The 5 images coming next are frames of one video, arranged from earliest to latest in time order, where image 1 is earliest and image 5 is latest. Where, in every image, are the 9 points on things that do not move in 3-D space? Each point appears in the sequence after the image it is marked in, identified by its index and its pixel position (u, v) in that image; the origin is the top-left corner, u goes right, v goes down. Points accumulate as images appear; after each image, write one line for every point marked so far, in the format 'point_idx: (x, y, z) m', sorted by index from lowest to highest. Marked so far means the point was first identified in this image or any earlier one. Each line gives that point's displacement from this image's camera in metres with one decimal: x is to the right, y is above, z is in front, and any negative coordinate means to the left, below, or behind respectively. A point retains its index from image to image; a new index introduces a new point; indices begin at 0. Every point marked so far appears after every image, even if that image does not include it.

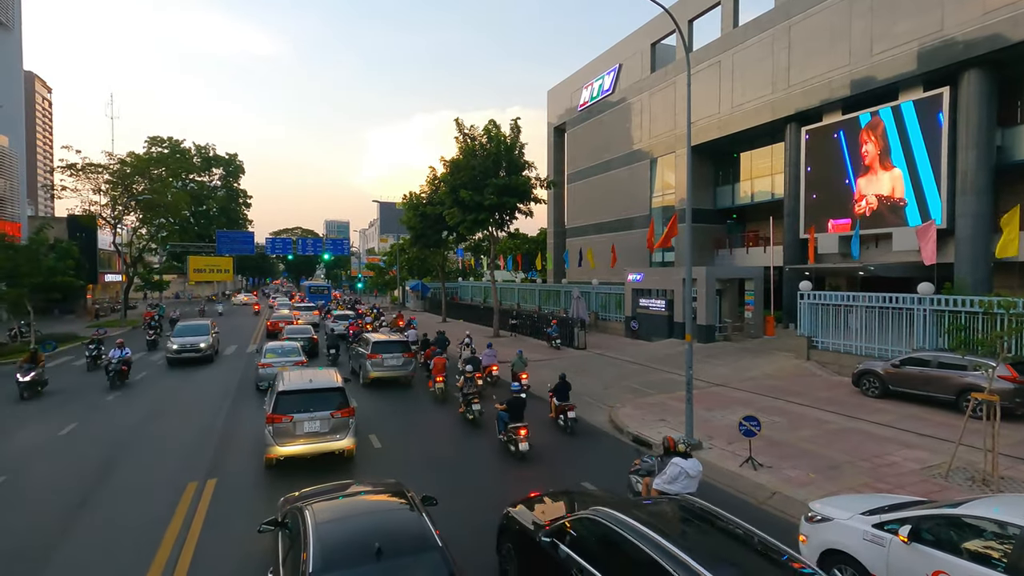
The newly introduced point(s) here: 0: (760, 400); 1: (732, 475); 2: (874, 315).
0: (+6.8, -3.1, +14.6) m
1: (+4.0, -3.4, +9.6) m
2: (+11.3, -0.9, +16.9) m
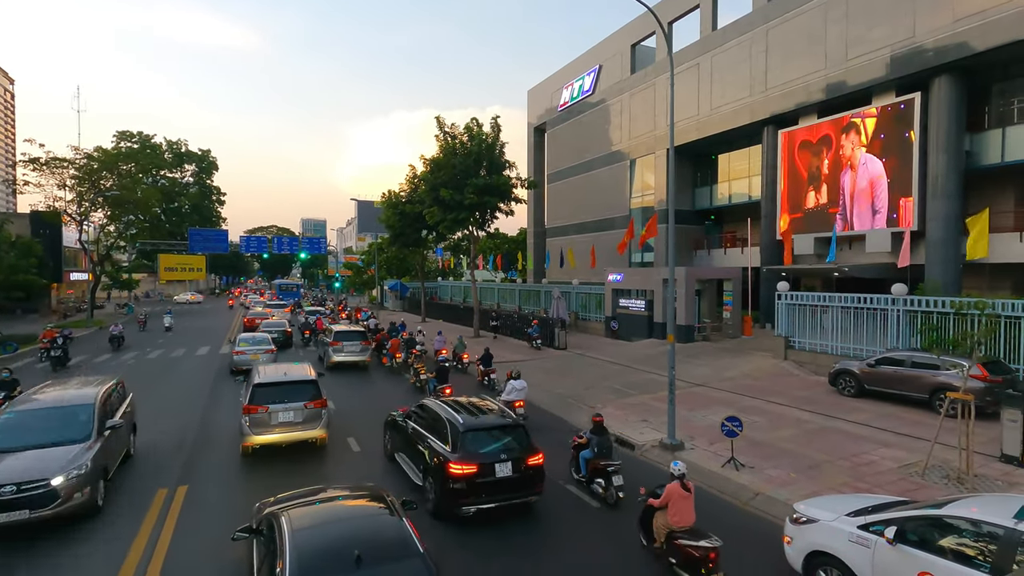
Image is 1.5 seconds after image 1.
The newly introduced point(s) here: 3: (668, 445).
0: (+6.3, -3.1, +14.7) m
1: (+3.7, -3.4, +9.6) m
2: (+10.7, -0.9, +17.1) m
3: (+3.2, -3.2, +10.9) m
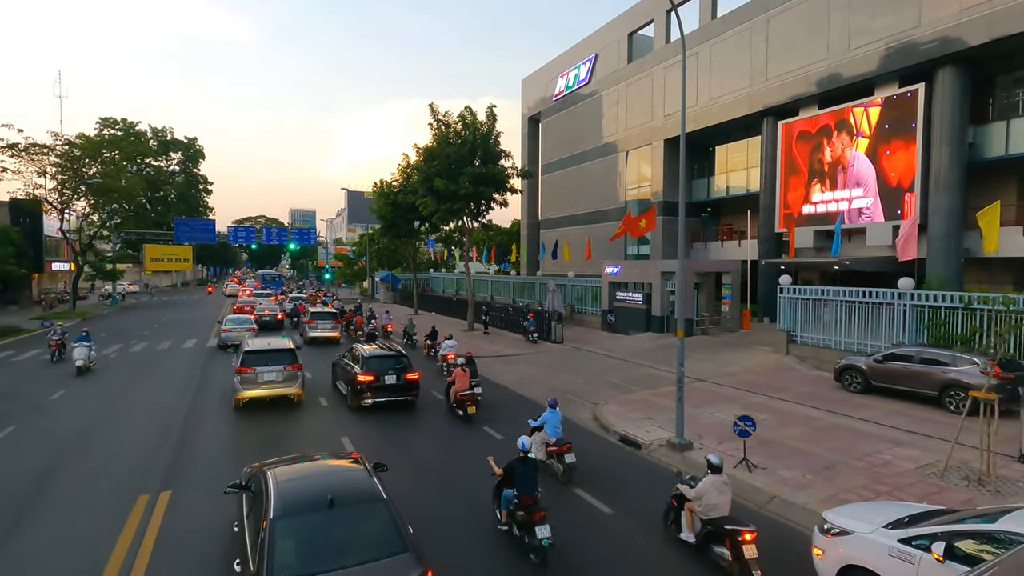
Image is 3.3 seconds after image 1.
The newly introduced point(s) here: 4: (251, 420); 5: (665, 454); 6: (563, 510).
0: (+6.3, -2.9, +14.4) m
1: (+3.7, -3.3, +9.2) m
2: (+10.7, -0.7, +16.8) m
3: (+3.2, -3.1, +10.5) m
4: (-6.7, -3.3, +14.0) m
5: (+3.0, -3.2, +10.5) m
6: (+0.8, -3.4, +8.3) m
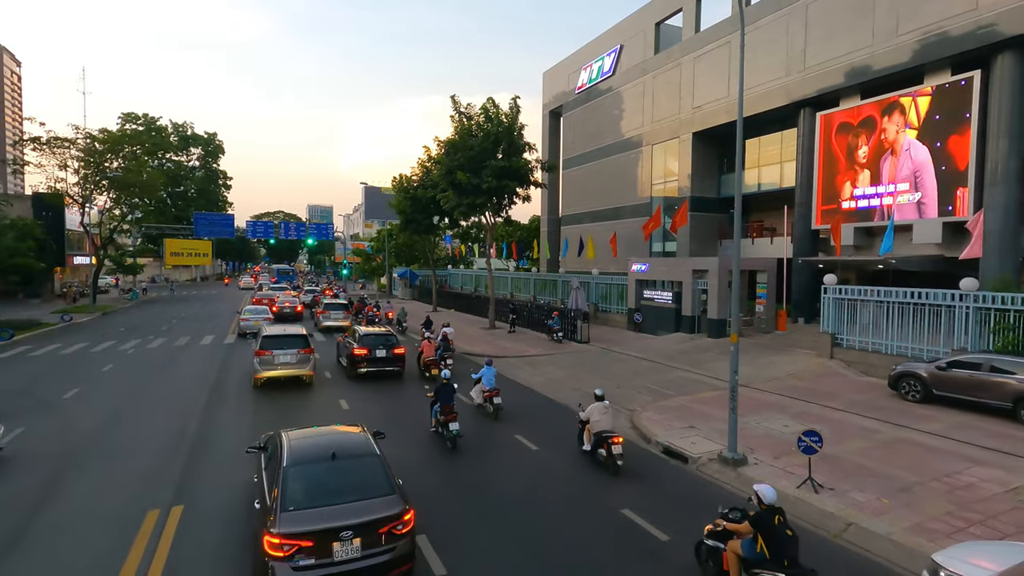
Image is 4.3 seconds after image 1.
0: (+7.0, -2.9, +13.4) m
1: (+4.3, -3.3, +8.3) m
2: (+11.5, -0.7, +15.7) m
3: (+3.9, -3.1, +9.6) m
4: (-6.0, -3.2, +13.4) m
5: (+3.6, -3.2, +9.6) m
6: (+1.4, -3.4, +7.5) m
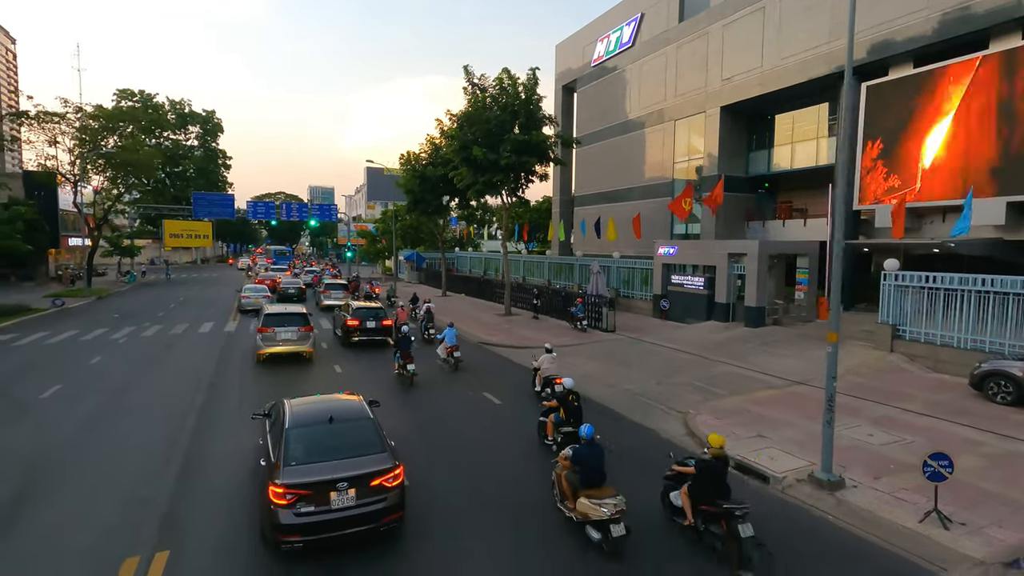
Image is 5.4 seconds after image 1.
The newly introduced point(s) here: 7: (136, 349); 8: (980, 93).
0: (+7.8, -2.6, +11.8) m
1: (+5.1, -3.2, +6.8) m
2: (+12.3, -0.4, +14.1) m
3: (+4.7, -2.9, +8.1) m
4: (-5.2, -2.9, +11.8) m
5: (+4.4, -3.1, +8.0) m
6: (+2.2, -3.3, +6.0) m
7: (-13.5, -2.2, +19.3) m
8: (+17.0, +7.0, +19.9) m
